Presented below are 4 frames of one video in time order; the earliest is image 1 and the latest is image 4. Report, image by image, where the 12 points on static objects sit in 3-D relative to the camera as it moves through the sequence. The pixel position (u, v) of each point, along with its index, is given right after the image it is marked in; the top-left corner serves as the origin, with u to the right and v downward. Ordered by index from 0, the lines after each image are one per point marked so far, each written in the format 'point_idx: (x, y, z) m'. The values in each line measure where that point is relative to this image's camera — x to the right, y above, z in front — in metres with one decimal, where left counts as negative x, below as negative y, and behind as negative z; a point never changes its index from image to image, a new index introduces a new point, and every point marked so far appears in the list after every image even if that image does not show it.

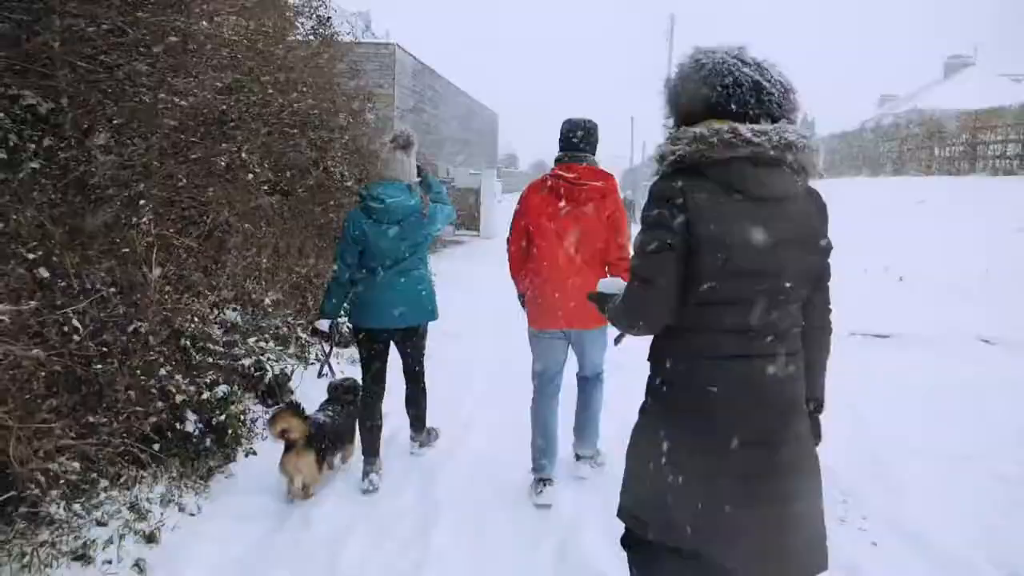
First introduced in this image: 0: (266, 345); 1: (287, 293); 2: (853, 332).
0: (-1.9, -0.5, +5.8) m
1: (-2.1, -0.1, +7.0) m
2: (+4.6, -0.6, +9.9) m
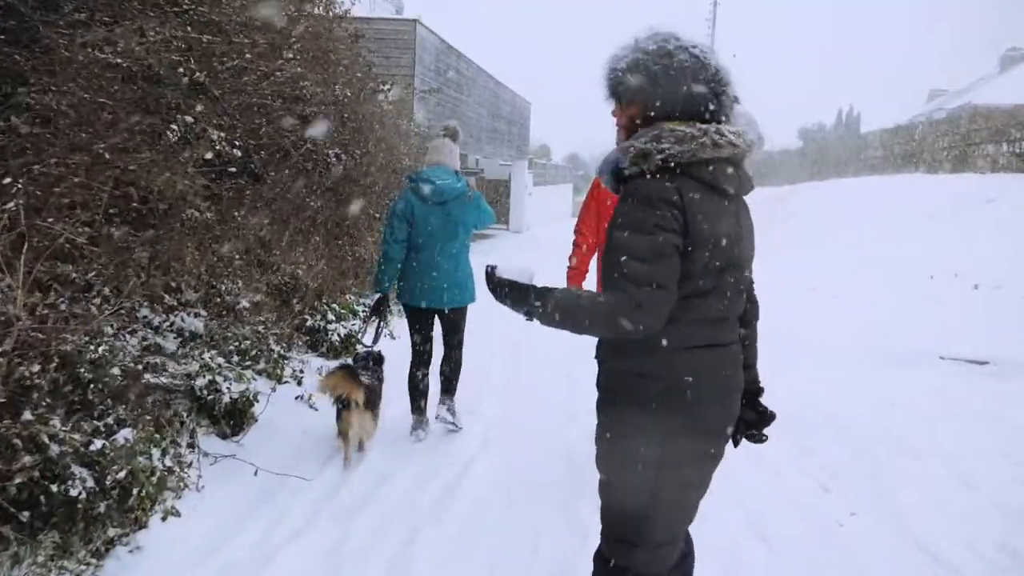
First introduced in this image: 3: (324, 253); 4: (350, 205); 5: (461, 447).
0: (-1.8, -0.5, +4.7) m
1: (-1.9, -0.1, +6.0) m
2: (+4.8, -0.7, +8.6) m
3: (-1.7, +0.3, +6.9) m
4: (-1.6, +0.8, +7.4) m
5: (-0.4, -1.1, +5.0) m
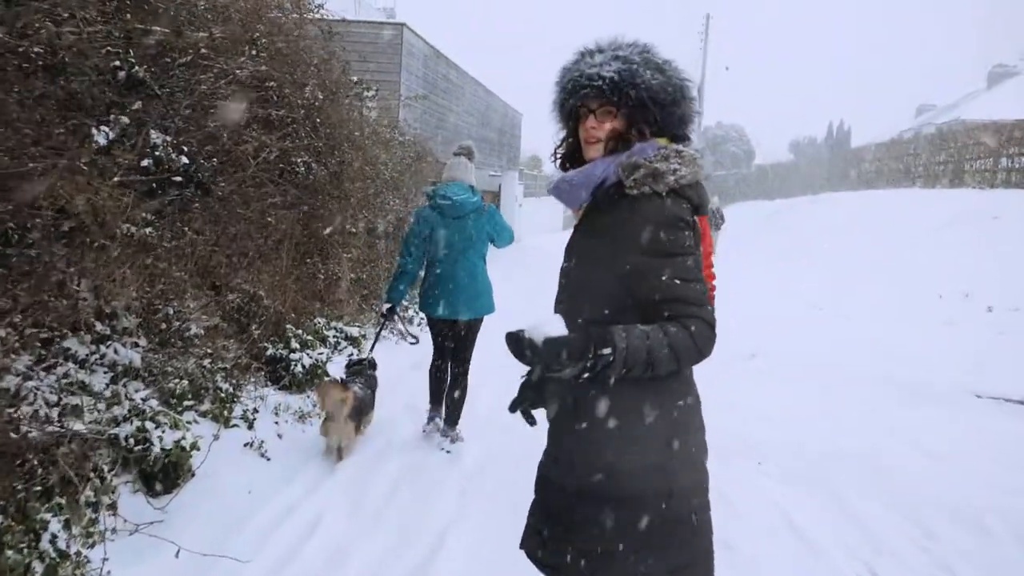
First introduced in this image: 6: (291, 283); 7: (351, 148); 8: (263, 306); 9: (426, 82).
0: (-1.9, -0.6, +4.0) m
1: (-2.0, -0.2, +5.3) m
2: (+4.7, -0.9, +8.0) m
3: (-1.8, +0.1, +6.2) m
4: (-1.7, +0.6, +6.7) m
5: (-0.4, -1.2, +4.3) m
6: (-1.8, 0.0, +6.3) m
7: (-1.6, +1.3, +7.4) m
8: (-1.9, -0.1, +5.7) m
9: (-1.7, +4.2, +15.7) m
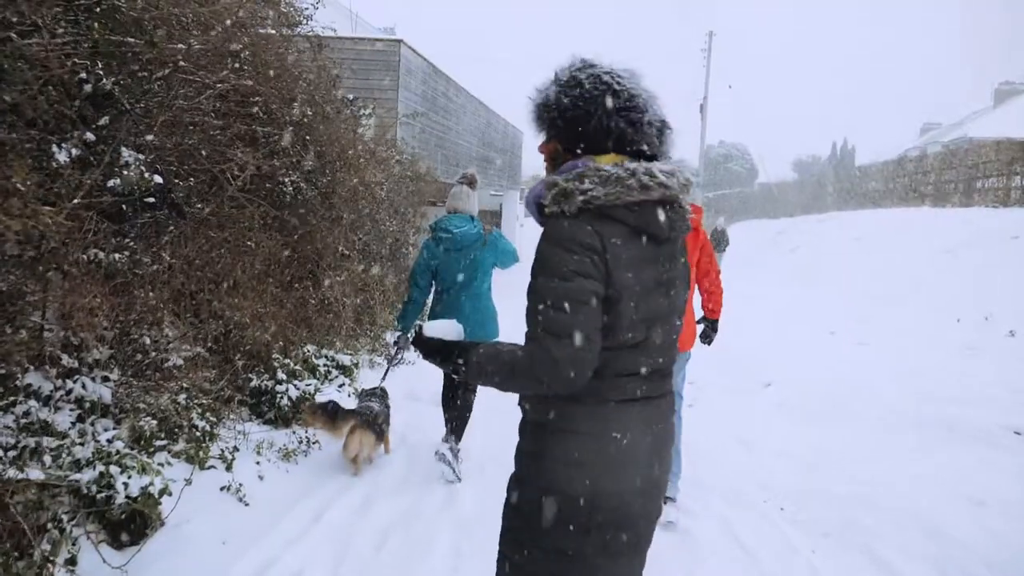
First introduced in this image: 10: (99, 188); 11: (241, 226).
0: (-1.9, -0.8, +3.7) m
1: (-2.0, -0.4, +4.9) m
2: (+4.7, -1.2, +7.6) m
3: (-1.8, -0.1, +5.9) m
4: (-1.7, +0.4, +6.4) m
5: (-0.4, -1.4, +4.0) m
6: (-1.8, -0.2, +5.9) m
7: (-1.6, +1.1, +7.1) m
8: (-1.9, -0.3, +5.4) m
9: (-1.7, +3.7, +15.4) m
10: (-2.1, +0.5, +3.9) m
11: (-1.9, +0.4, +5.3) m
